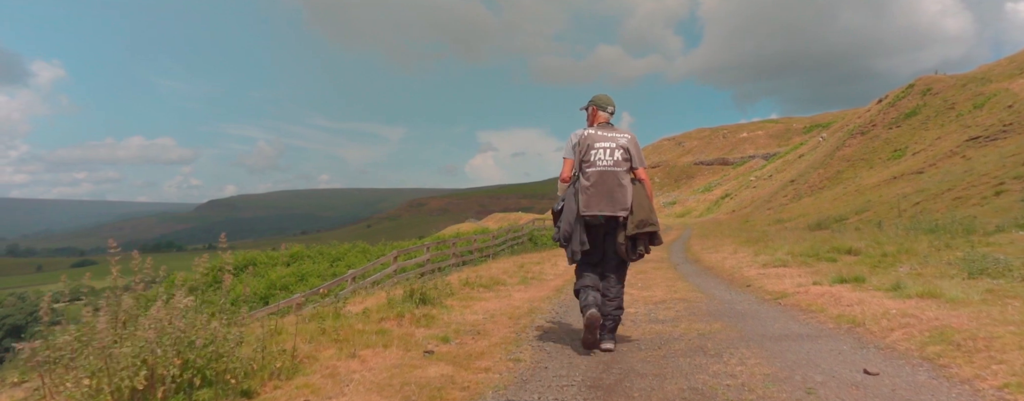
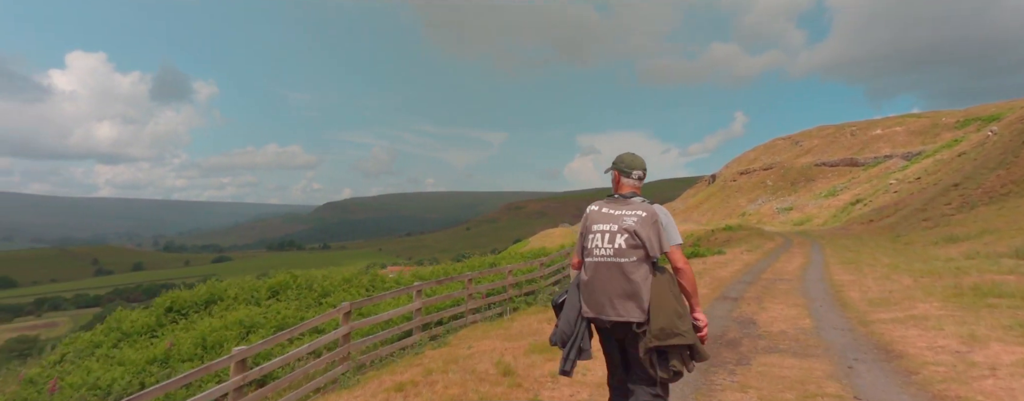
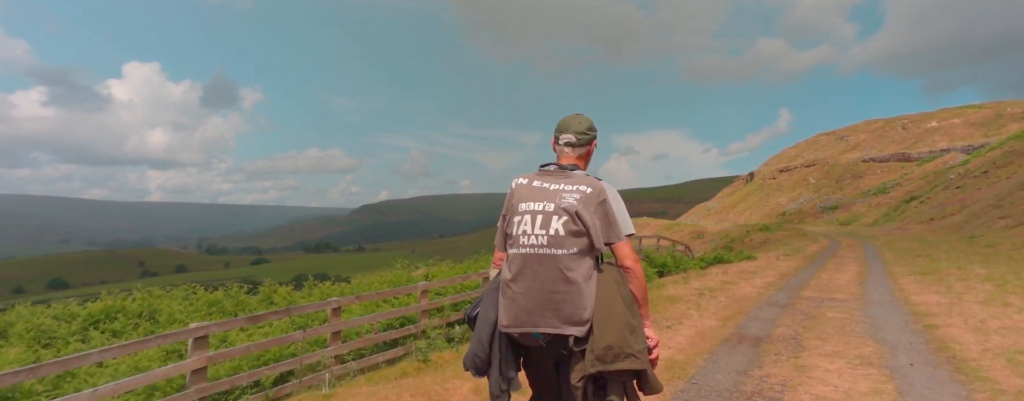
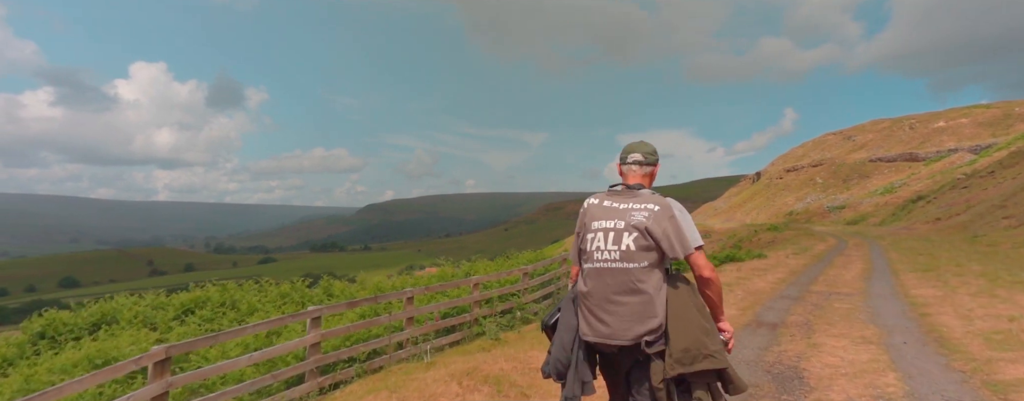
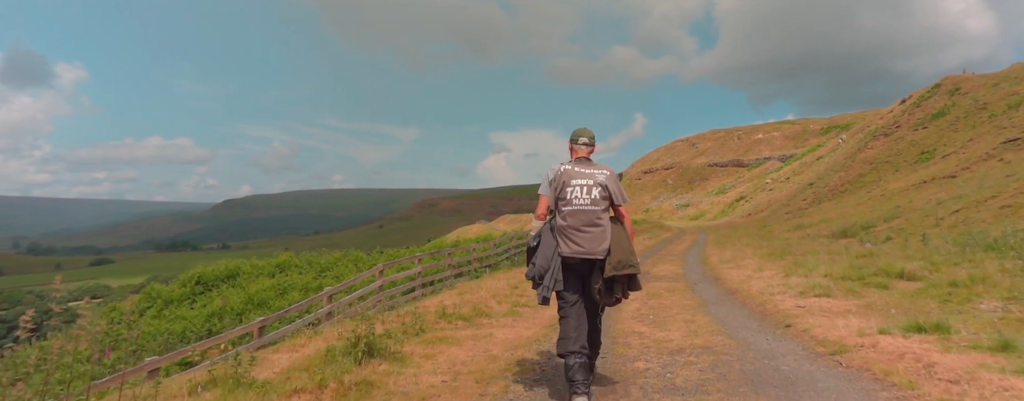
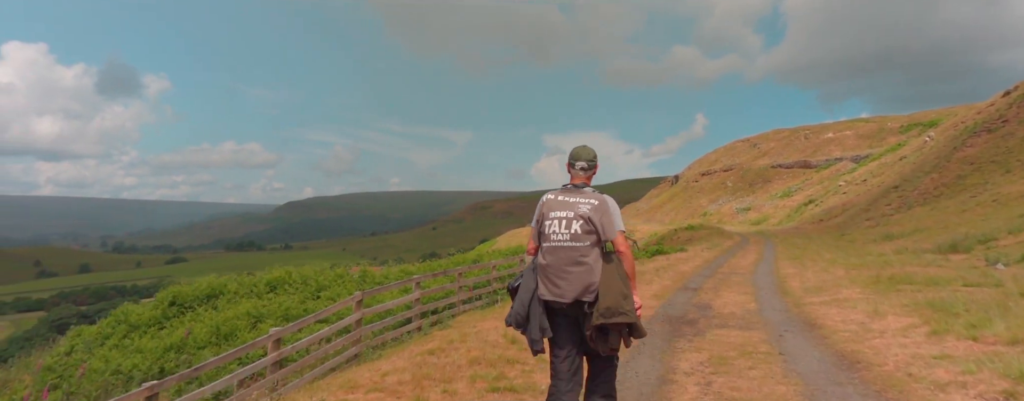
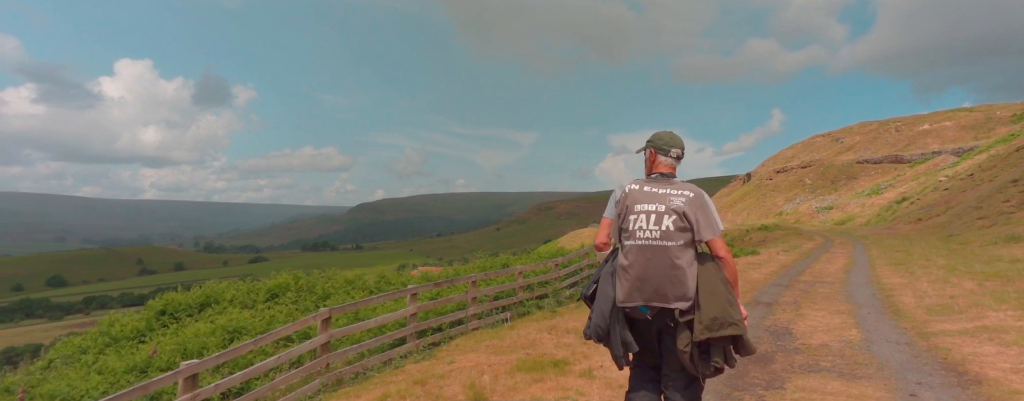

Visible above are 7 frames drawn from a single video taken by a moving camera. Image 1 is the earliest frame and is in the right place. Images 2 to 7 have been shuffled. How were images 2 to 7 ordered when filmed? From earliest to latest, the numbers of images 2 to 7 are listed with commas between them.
5, 6, 2, 7, 4, 3
